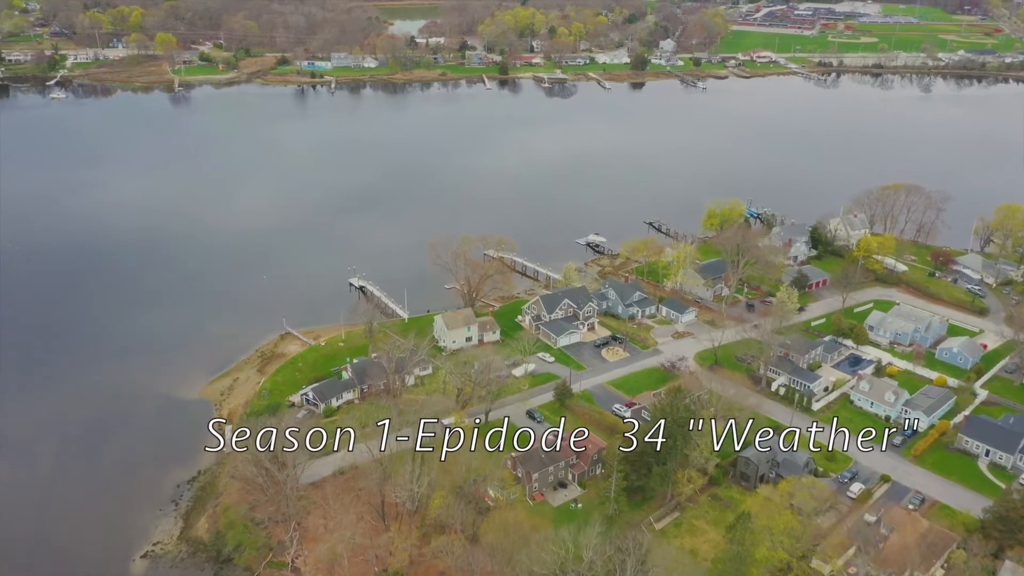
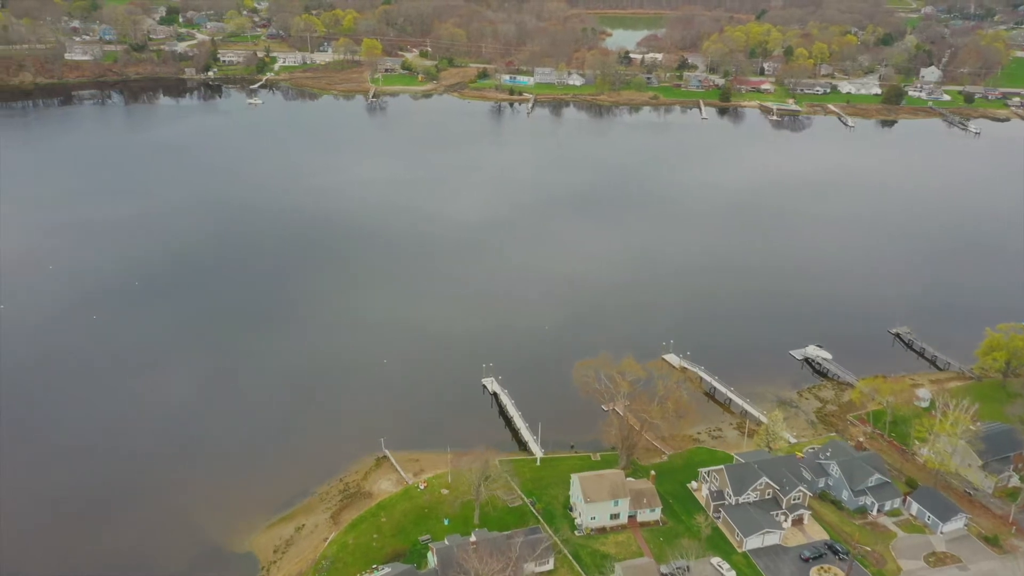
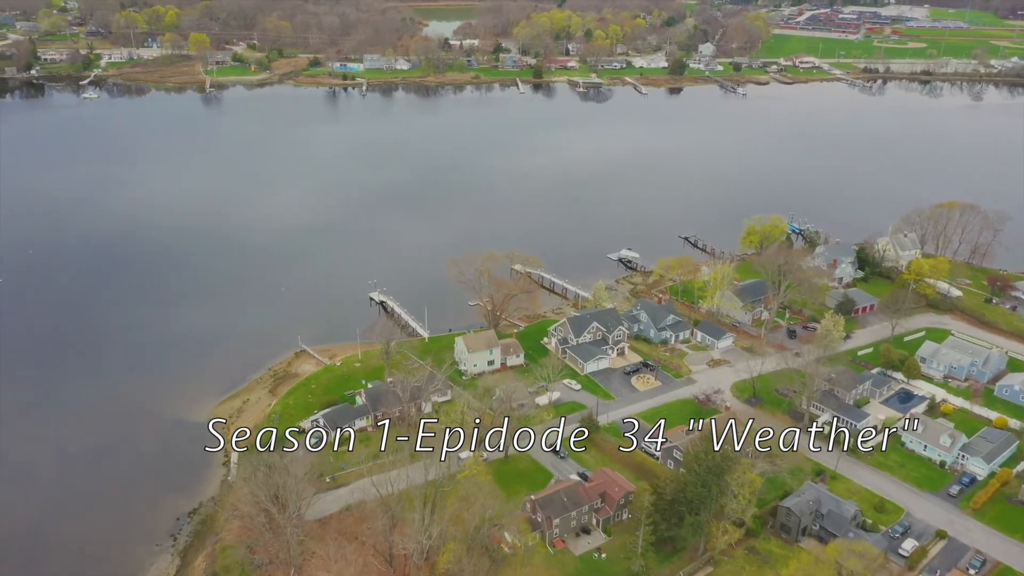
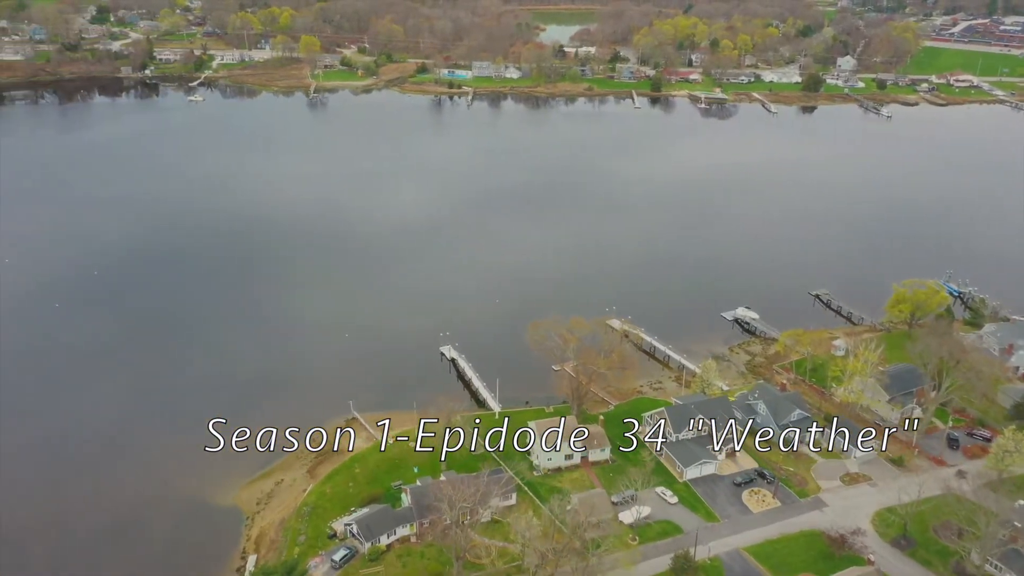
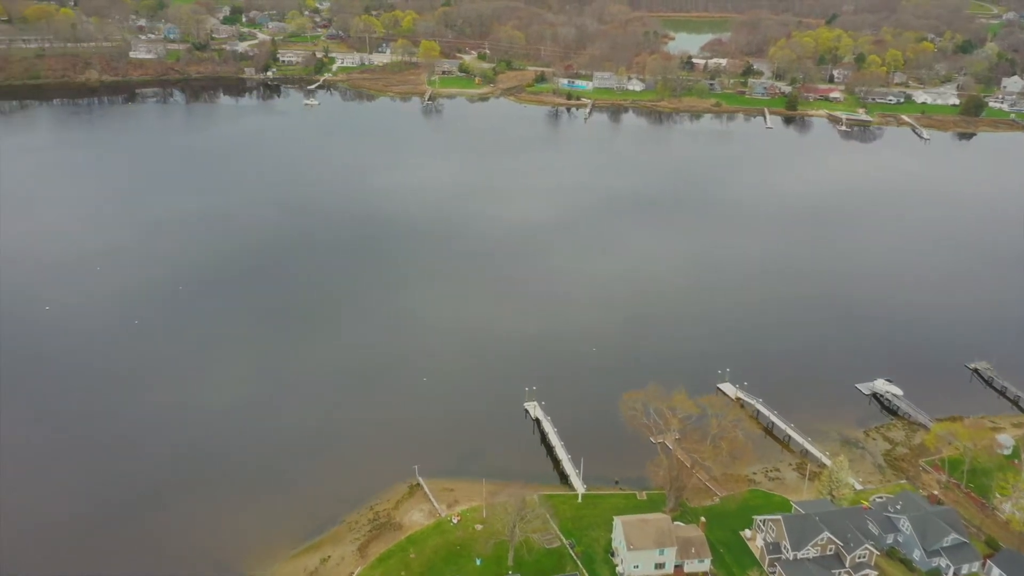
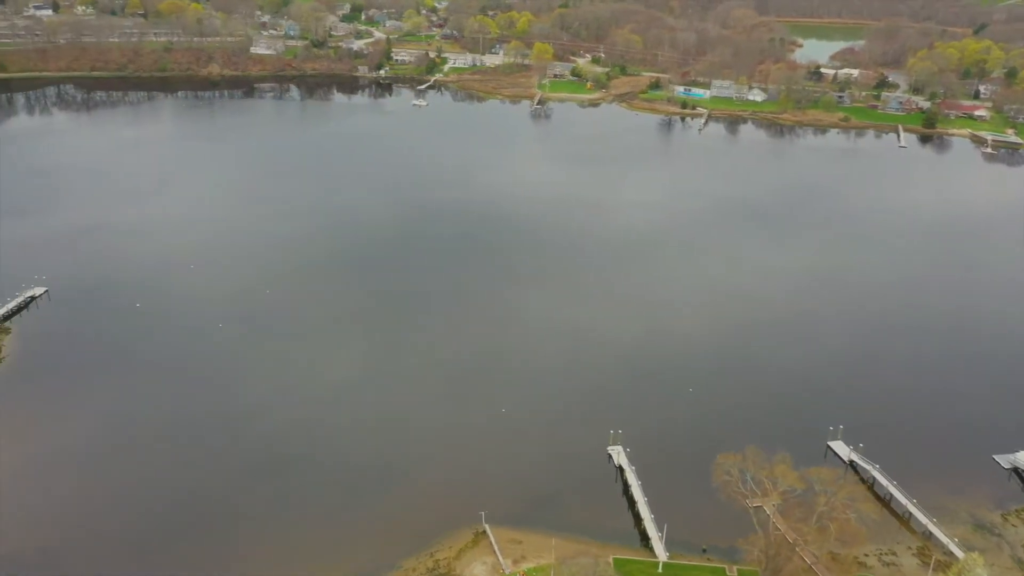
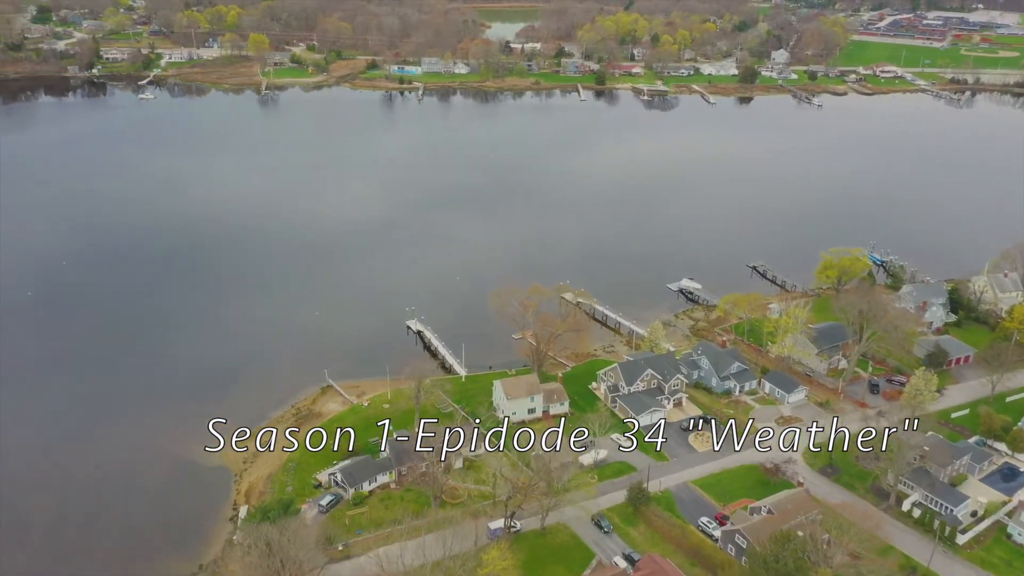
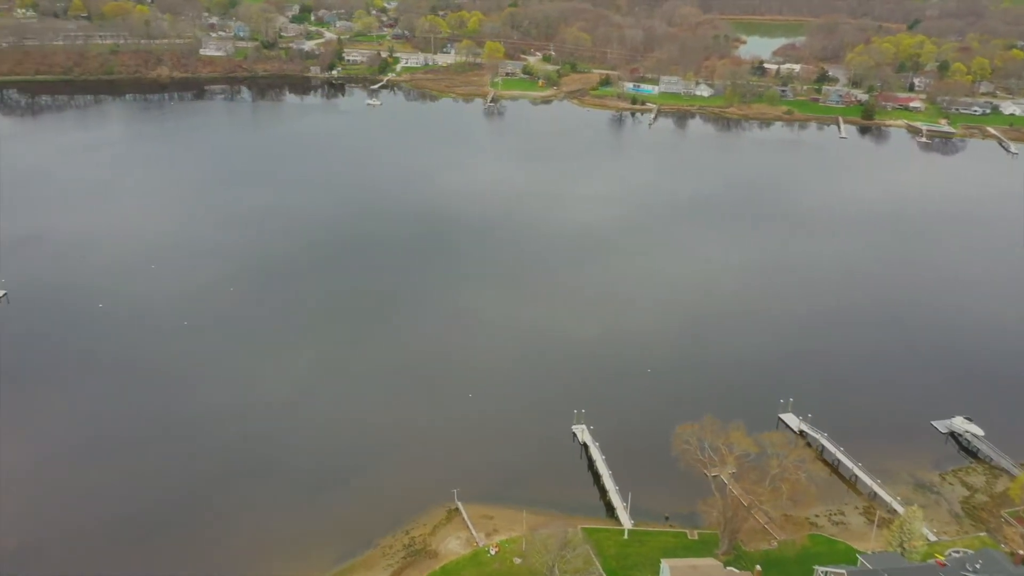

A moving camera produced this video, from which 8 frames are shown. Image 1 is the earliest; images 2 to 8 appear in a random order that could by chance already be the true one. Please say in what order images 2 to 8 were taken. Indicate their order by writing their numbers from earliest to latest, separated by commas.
3, 7, 4, 2, 5, 8, 6
